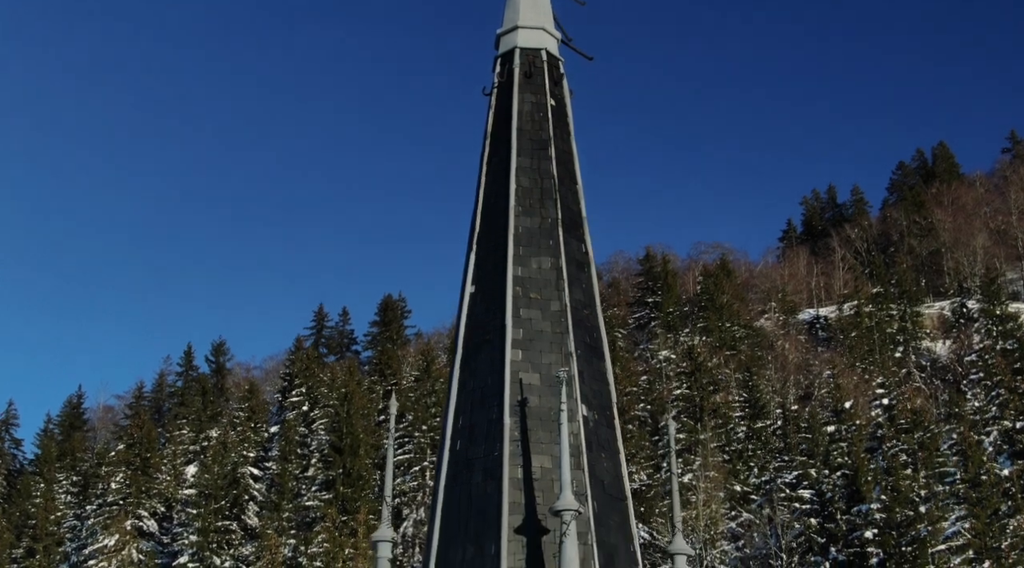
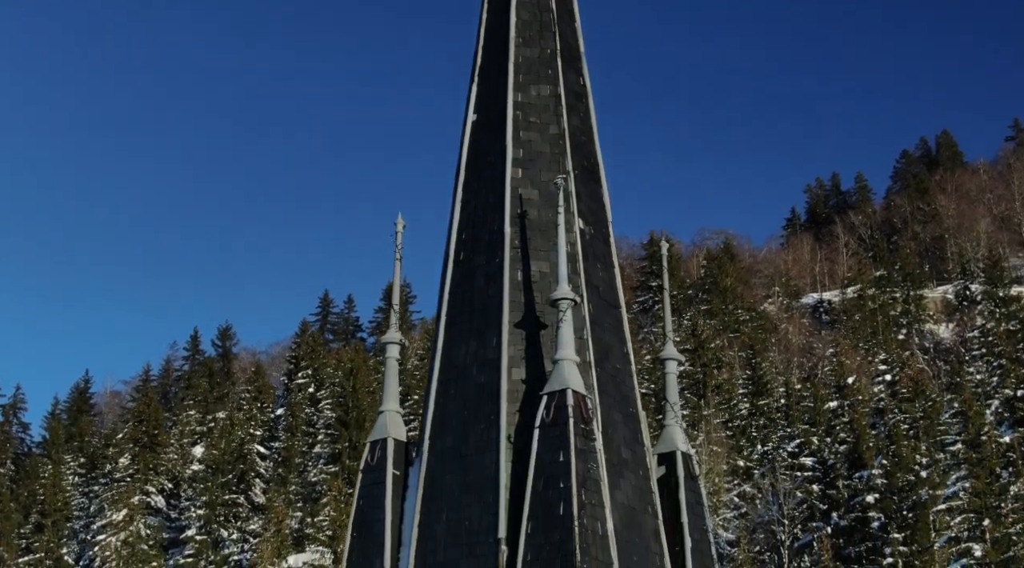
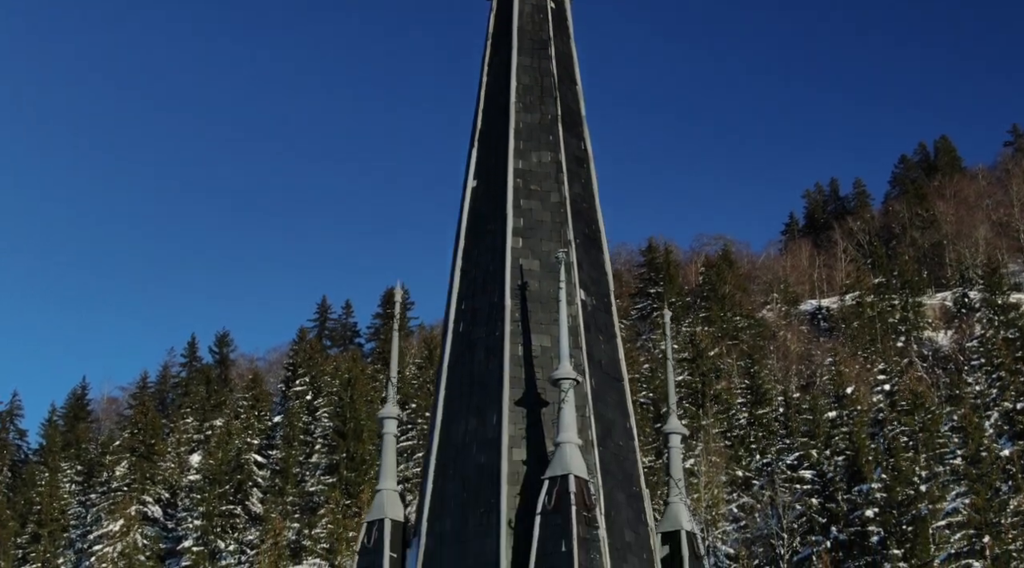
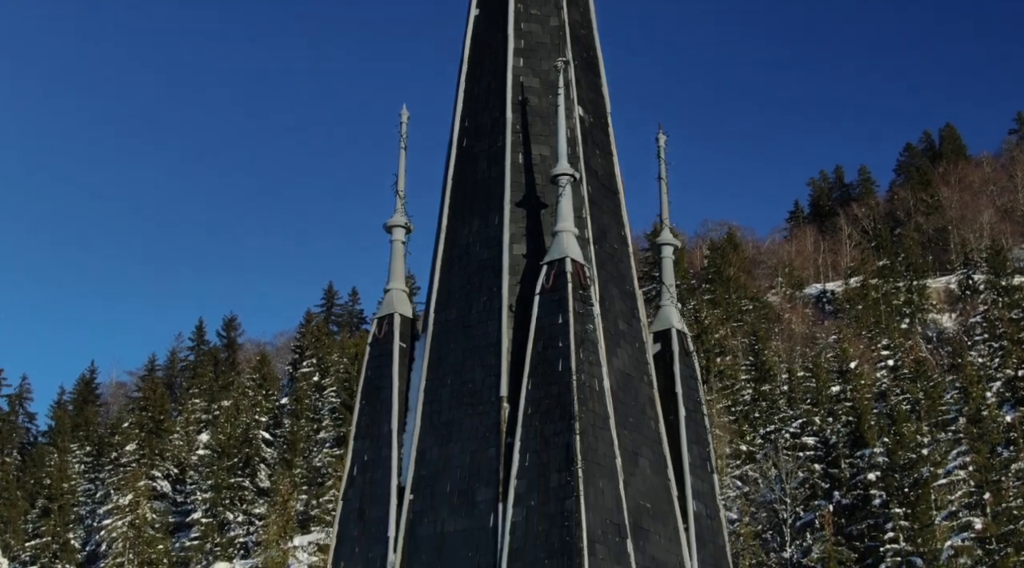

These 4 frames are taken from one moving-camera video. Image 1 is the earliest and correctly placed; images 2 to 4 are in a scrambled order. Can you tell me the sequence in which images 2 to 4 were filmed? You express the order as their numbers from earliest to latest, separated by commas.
3, 2, 4
